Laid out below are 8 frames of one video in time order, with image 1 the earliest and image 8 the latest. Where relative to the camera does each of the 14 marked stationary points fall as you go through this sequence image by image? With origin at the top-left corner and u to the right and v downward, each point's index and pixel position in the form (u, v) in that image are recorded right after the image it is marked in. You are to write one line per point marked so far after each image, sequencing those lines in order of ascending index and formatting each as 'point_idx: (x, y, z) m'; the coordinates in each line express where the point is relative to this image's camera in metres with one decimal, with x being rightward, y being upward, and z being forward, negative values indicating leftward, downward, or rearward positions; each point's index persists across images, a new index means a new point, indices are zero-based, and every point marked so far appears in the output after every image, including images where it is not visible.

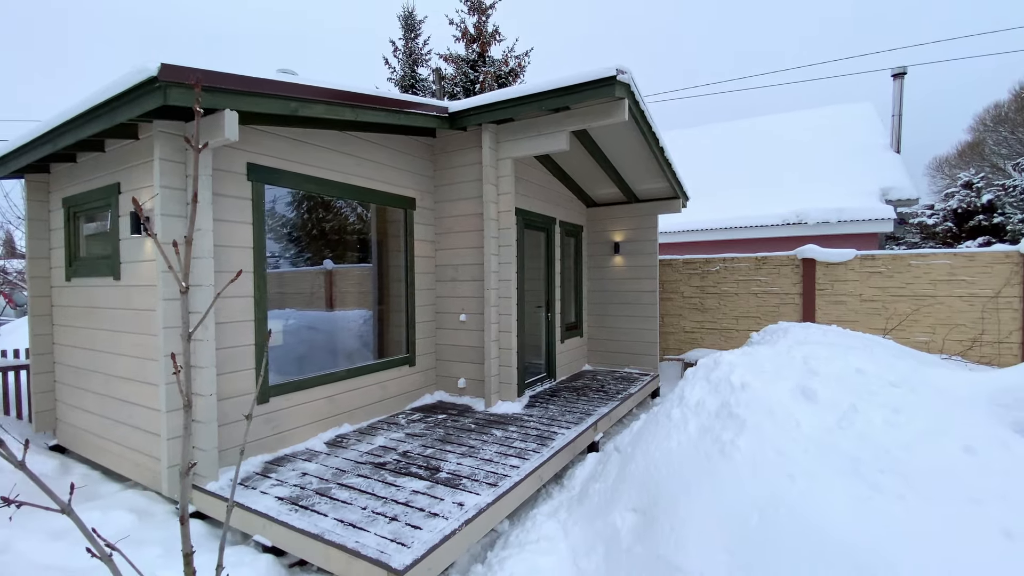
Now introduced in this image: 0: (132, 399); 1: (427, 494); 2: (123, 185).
0: (-2.7, -0.8, +3.3) m
1: (-0.5, -1.2, +2.8) m
2: (-2.8, +0.7, +3.4) m
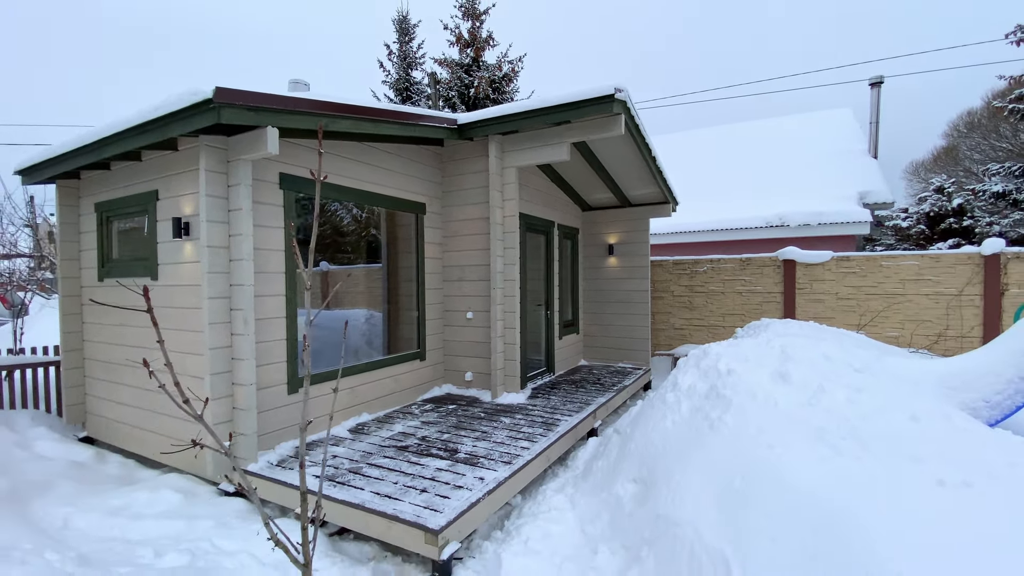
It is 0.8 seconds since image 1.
0: (-2.6, -0.8, +3.6) m
1: (-0.4, -1.2, +3.1) m
2: (-2.7, +0.7, +3.6) m
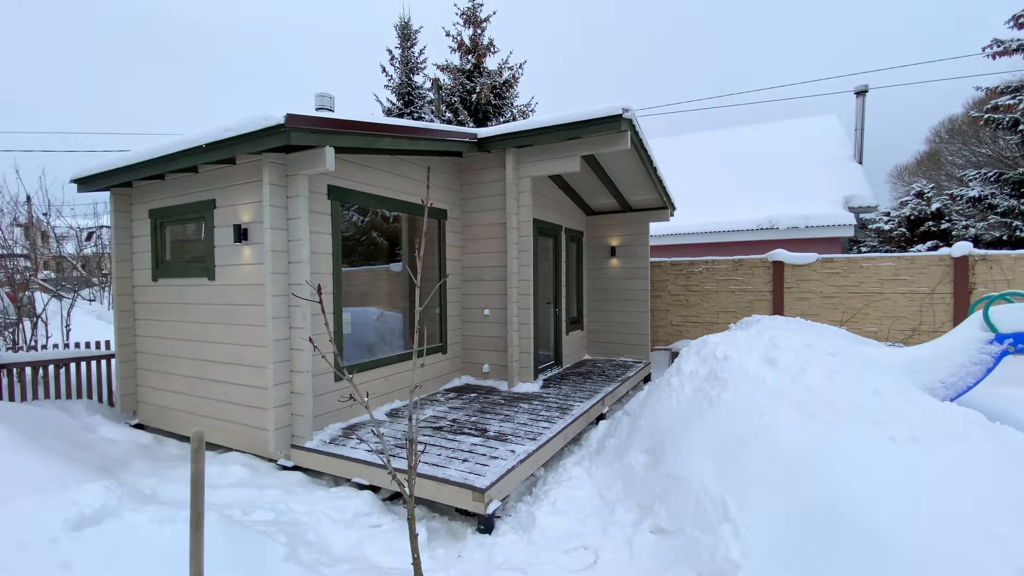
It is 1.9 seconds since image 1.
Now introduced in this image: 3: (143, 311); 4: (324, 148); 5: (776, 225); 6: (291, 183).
0: (-2.4, -0.8, +4.0) m
1: (-0.2, -1.2, +3.6) m
2: (-2.5, +0.7, +4.1) m
3: (-3.8, -0.2, +4.8) m
4: (-1.4, +1.0, +3.5) m
5: (+6.1, +1.4, +10.9) m
6: (-1.7, +0.8, +3.7) m
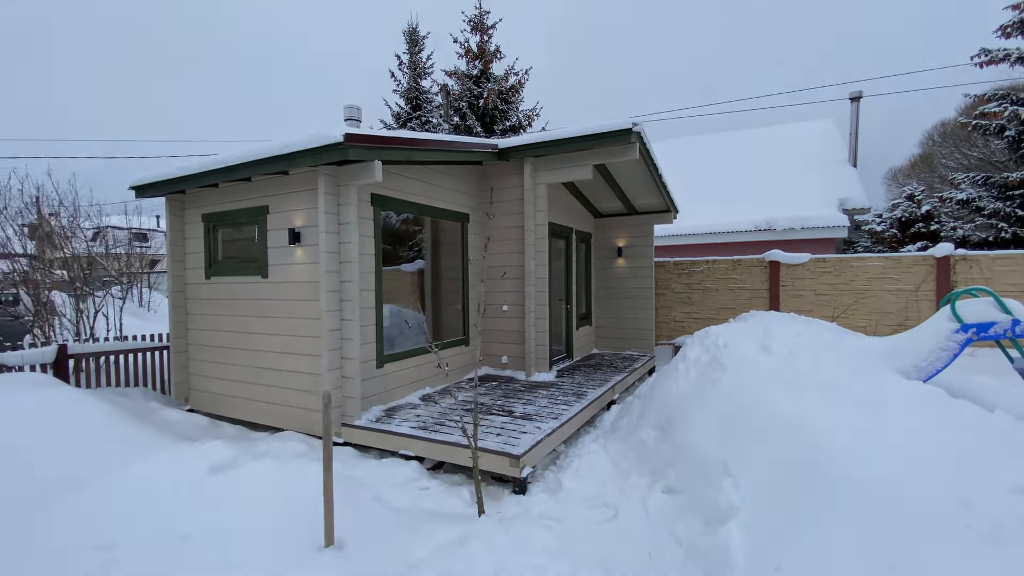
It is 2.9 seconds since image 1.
0: (-2.2, -0.7, +4.5) m
1: (0.0, -1.2, +4.1) m
2: (-2.3, +0.8, +4.5) m
3: (-3.5, -0.2, +5.3) m
4: (-1.2, +1.1, +4.0) m
5: (+6.3, +1.5, +11.4) m
6: (-1.5, +0.8, +4.2) m
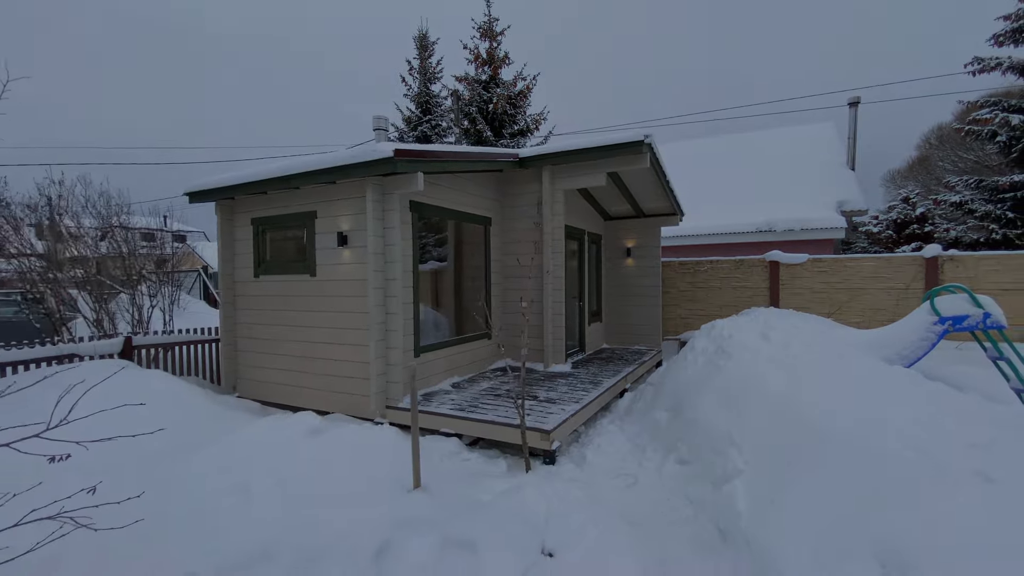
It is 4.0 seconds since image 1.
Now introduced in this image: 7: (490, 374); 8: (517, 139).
0: (-1.9, -0.7, +5.0) m
1: (+0.3, -1.1, +4.6) m
2: (-2.1, +0.8, +5.0) m
3: (-3.3, -0.2, +5.8) m
4: (-0.9, +1.1, +4.4) m
5: (+6.6, +1.5, +11.8) m
6: (-1.2, +0.9, +4.7) m
7: (-0.3, -1.1, +6.0) m
8: (+0.2, +5.1, +16.1) m
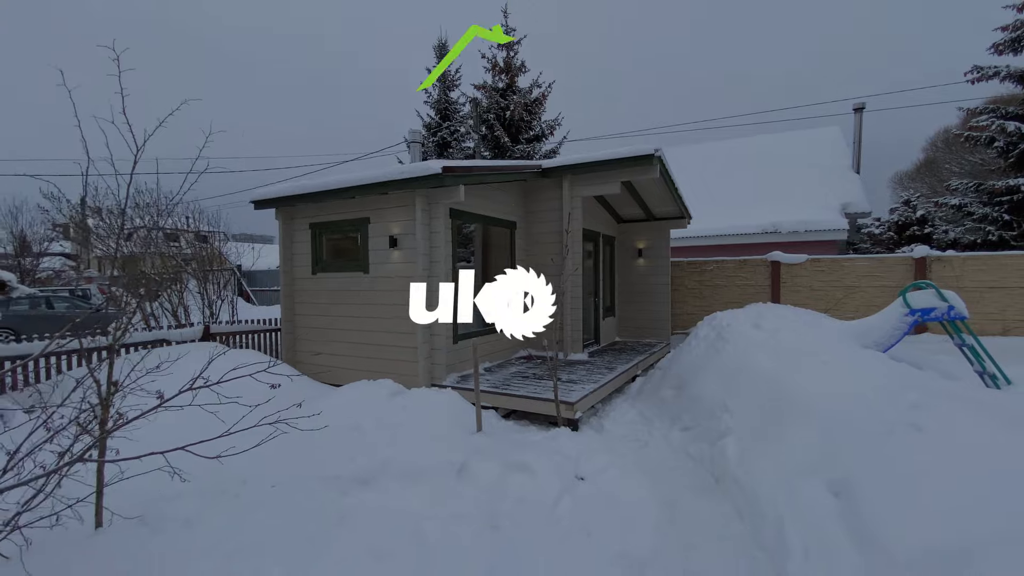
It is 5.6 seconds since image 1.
0: (-1.6, -0.7, +5.8) m
1: (+0.6, -1.1, +5.3) m
2: (-1.7, +0.8, +5.8) m
3: (-2.9, -0.1, +6.6) m
4: (-0.6, +1.1, +5.2) m
5: (+7.1, +1.5, +12.5) m
6: (-0.9, +0.9, +5.5) m
7: (0.0, -1.0, +6.8) m
8: (+0.8, +5.1, +16.8) m
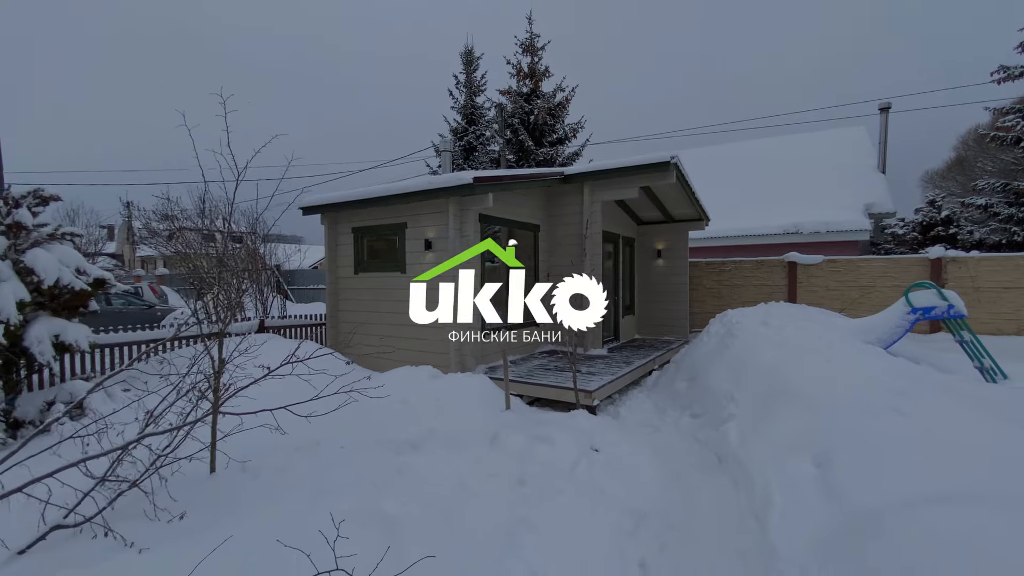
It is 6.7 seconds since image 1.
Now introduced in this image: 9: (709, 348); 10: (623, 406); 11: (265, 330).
0: (-1.3, -0.6, +6.4) m
1: (+0.9, -1.1, +5.8) m
2: (-1.4, +0.9, +6.4) m
3: (-2.6, -0.1, +7.2) m
4: (-0.3, +1.2, +5.8) m
5: (+7.7, +1.5, +12.6) m
6: (-0.6, +0.9, +6.0) m
7: (+0.4, -1.0, +7.3) m
8: (+1.6, +5.1, +17.2) m
9: (+2.4, -0.7, +5.7) m
10: (+1.3, -1.4, +5.5) m
11: (-3.7, -0.6, +7.1) m
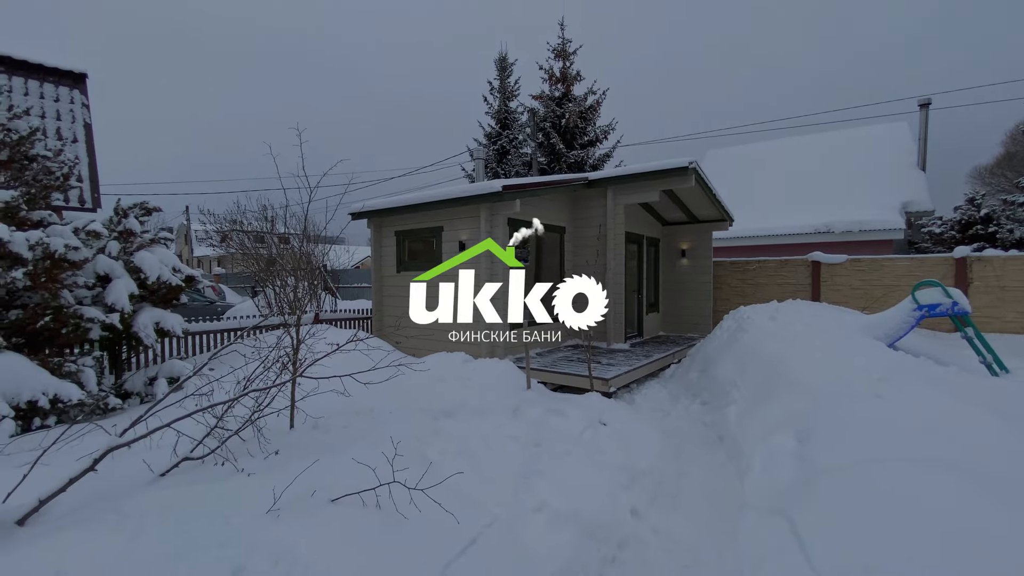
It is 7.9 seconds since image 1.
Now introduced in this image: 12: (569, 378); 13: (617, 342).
0: (-0.9, -0.6, +7.1) m
1: (+1.2, -1.0, +6.3) m
2: (-1.0, +0.9, +7.1) m
3: (-2.1, 0.0, +8.0) m
4: (+0.1, +1.2, +6.4) m
5: (+8.5, +1.6, +12.6) m
6: (-0.3, +1.0, +6.6) m
7: (+0.9, -1.0, +7.8) m
8: (+2.8, +5.2, +17.7) m
9: (+2.7, -0.7, +6.1) m
10: (+1.6, -1.3, +6.0) m
11: (-3.3, -0.6, +8.0) m
12: (+0.7, -1.1, +5.9) m
13: (+1.8, -0.9, +8.1) m
